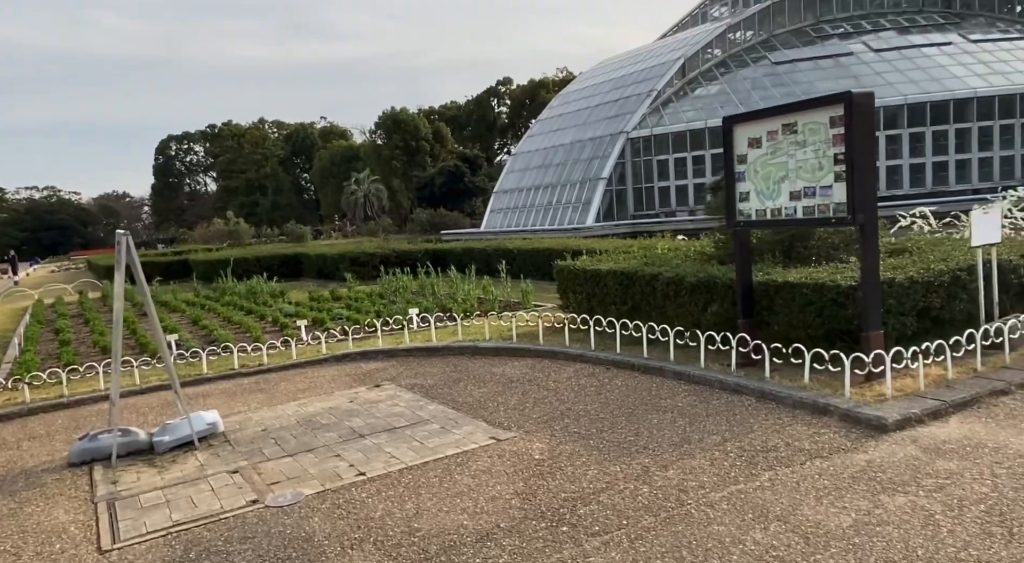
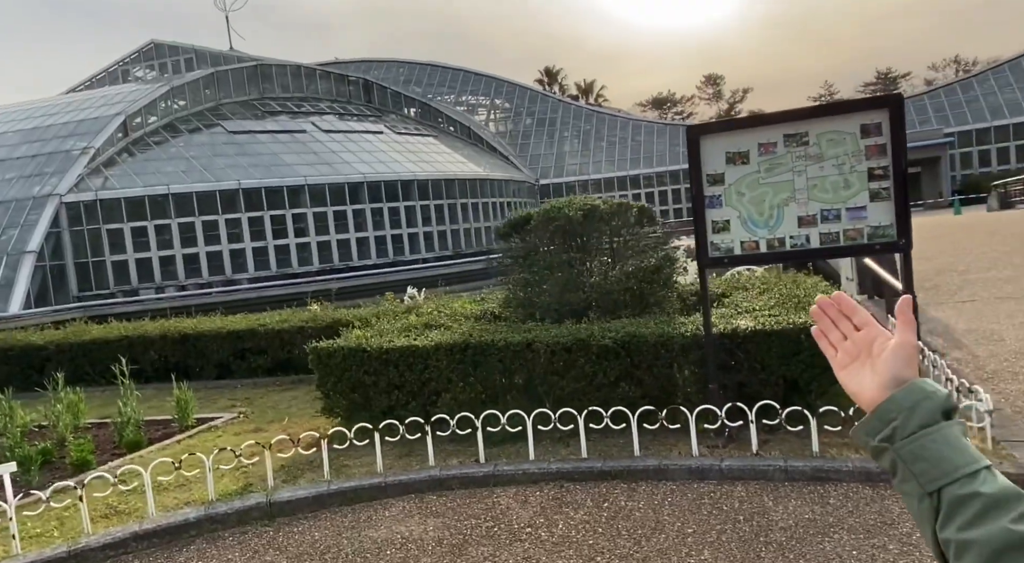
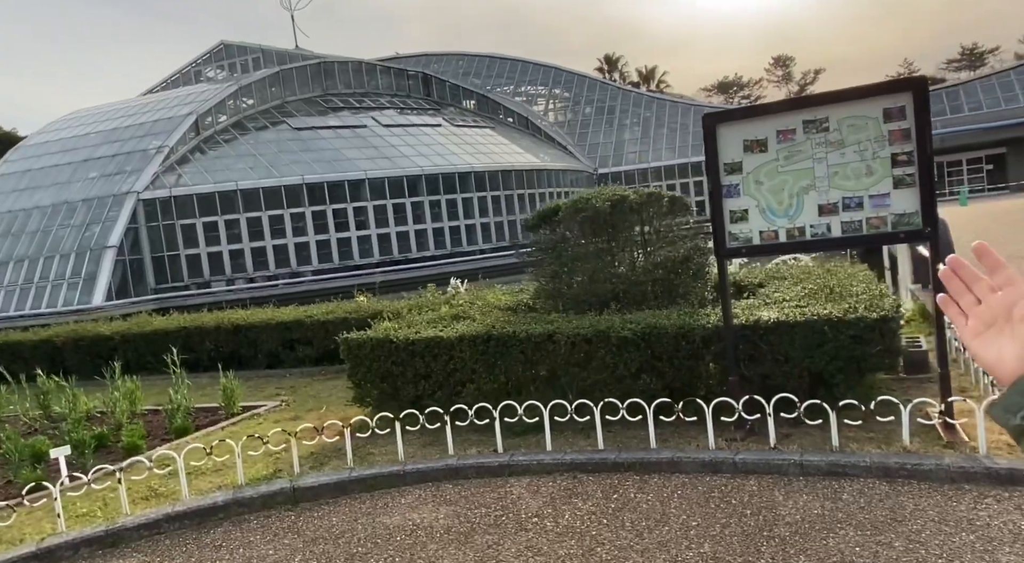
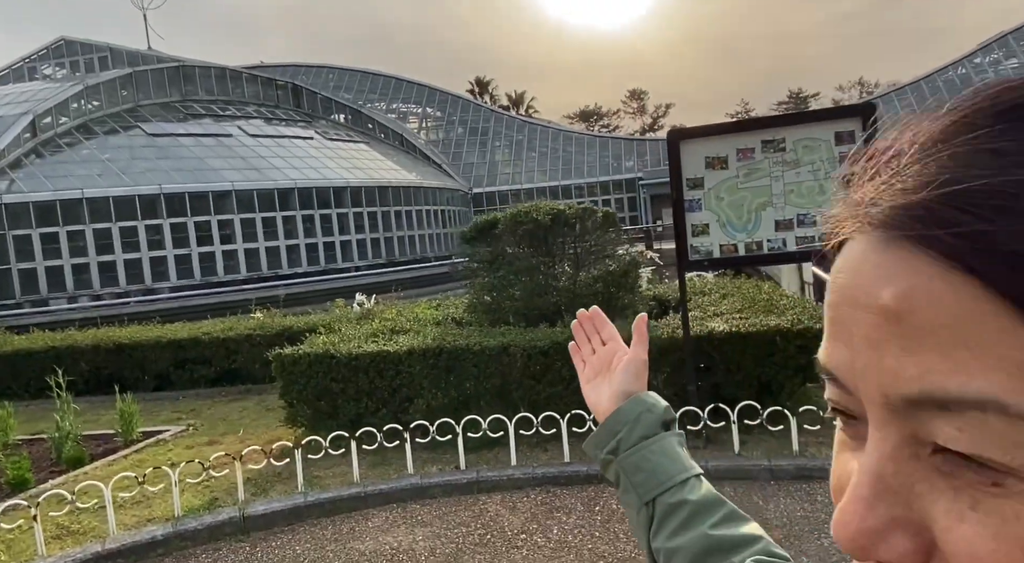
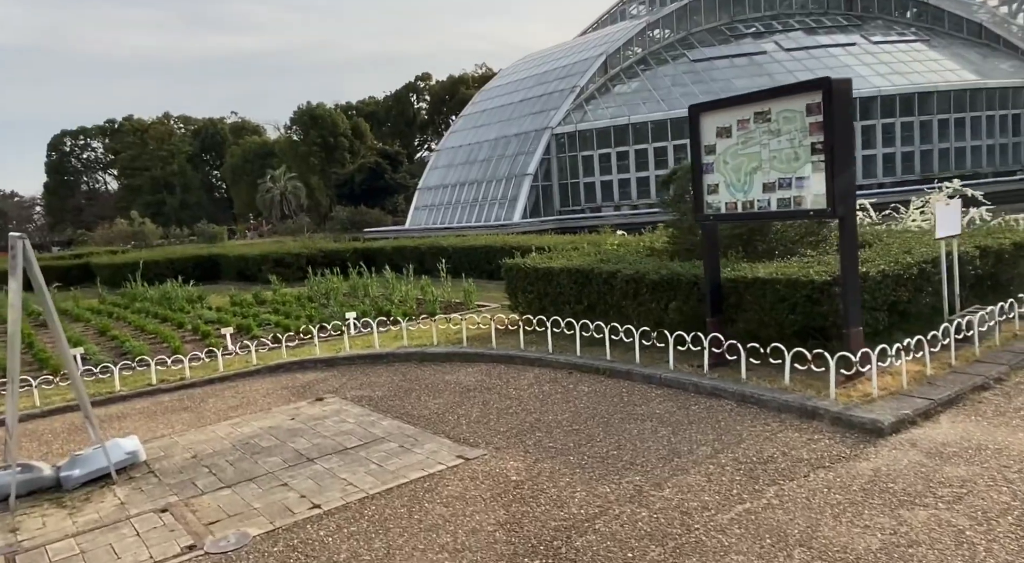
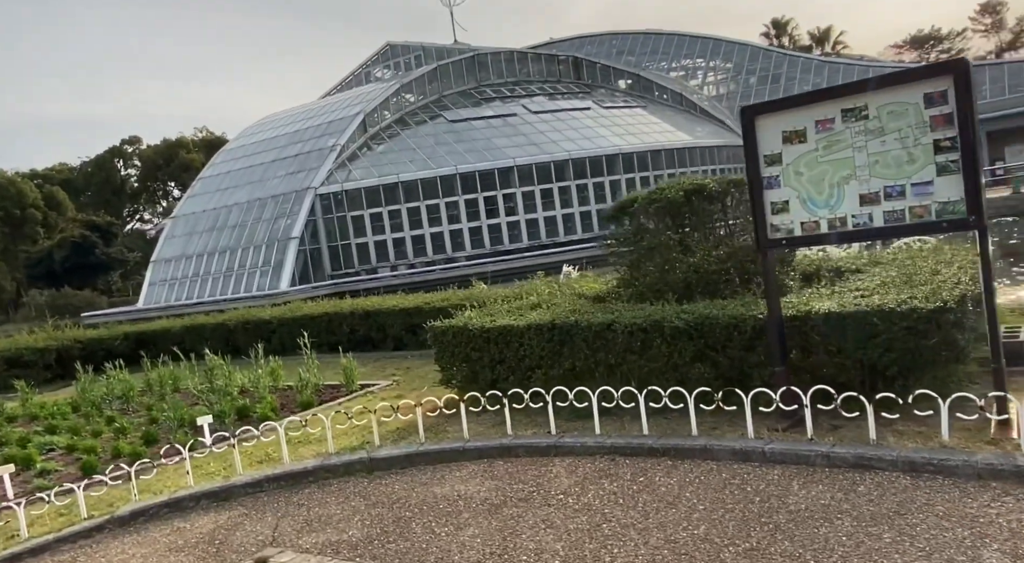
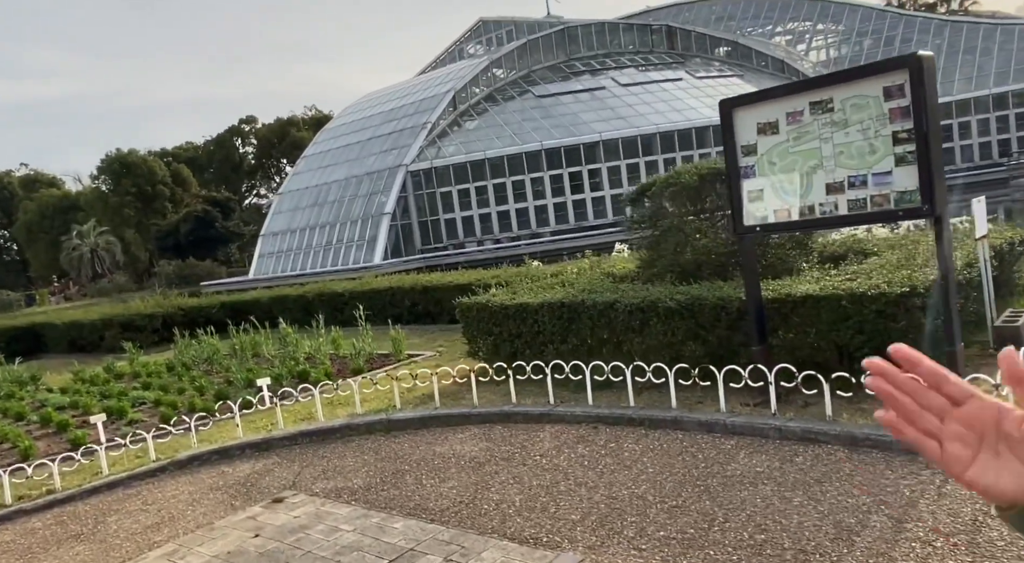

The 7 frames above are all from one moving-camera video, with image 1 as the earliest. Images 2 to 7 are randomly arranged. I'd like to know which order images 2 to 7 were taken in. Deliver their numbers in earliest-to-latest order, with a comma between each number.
5, 7, 6, 3, 2, 4
